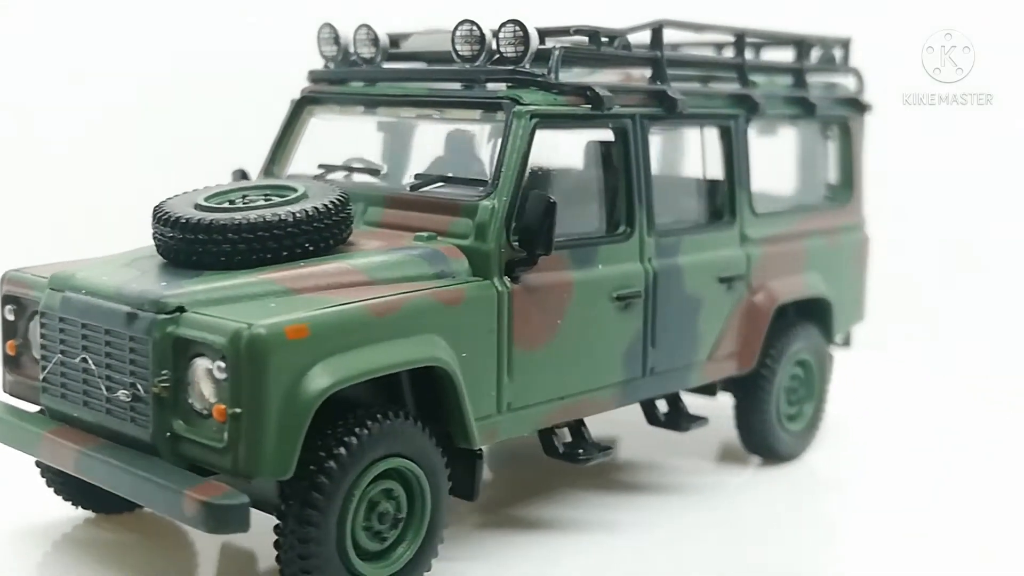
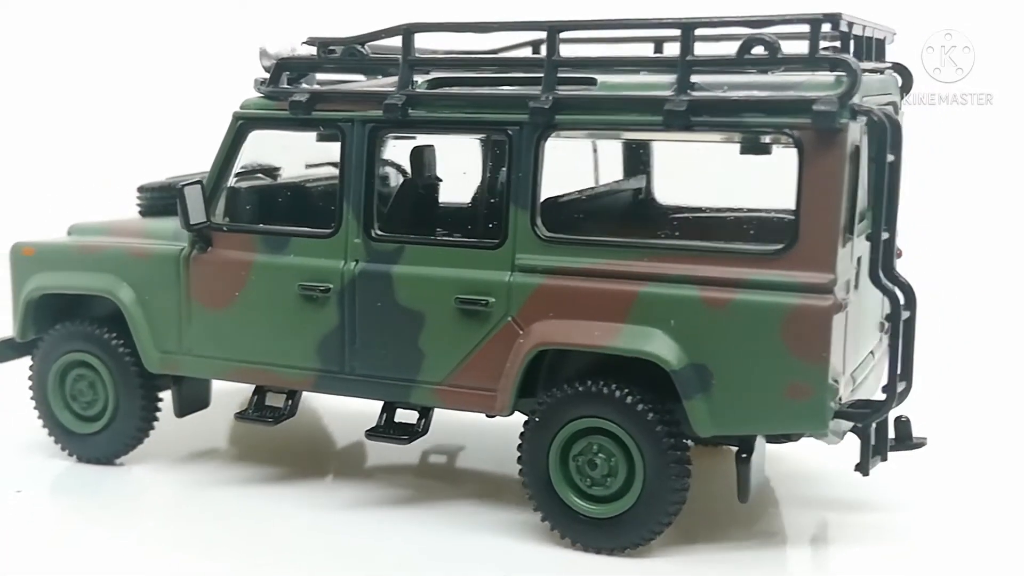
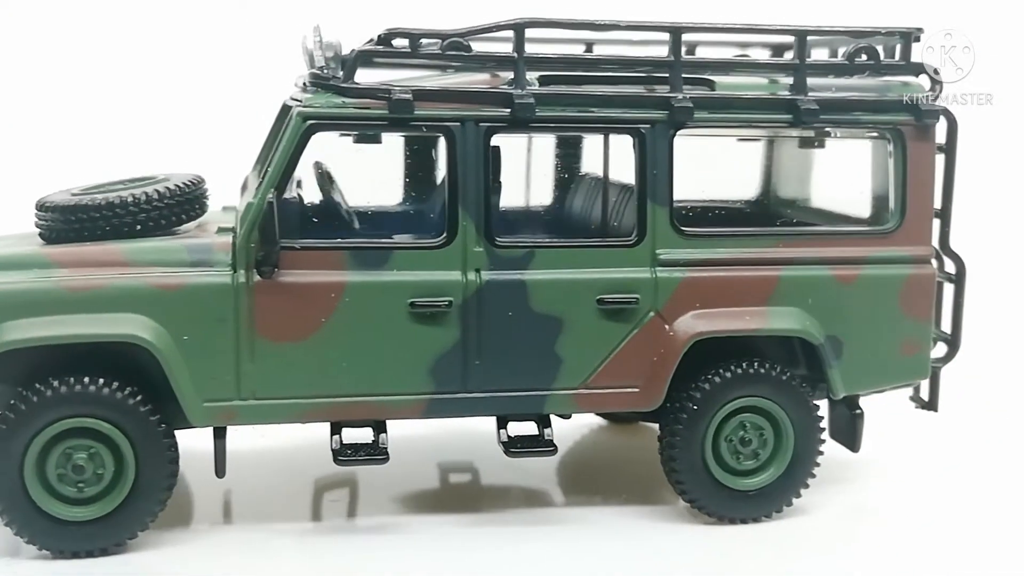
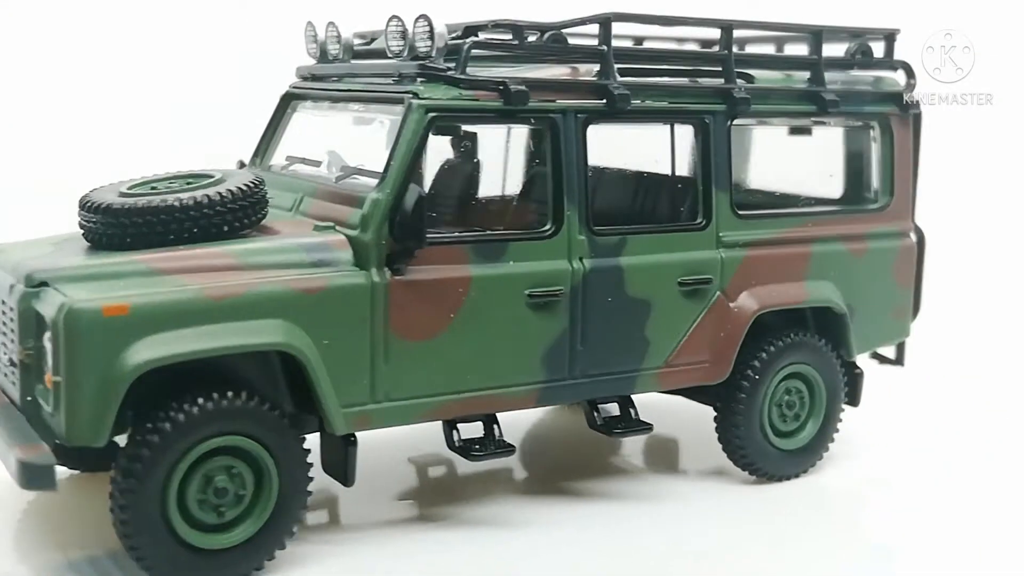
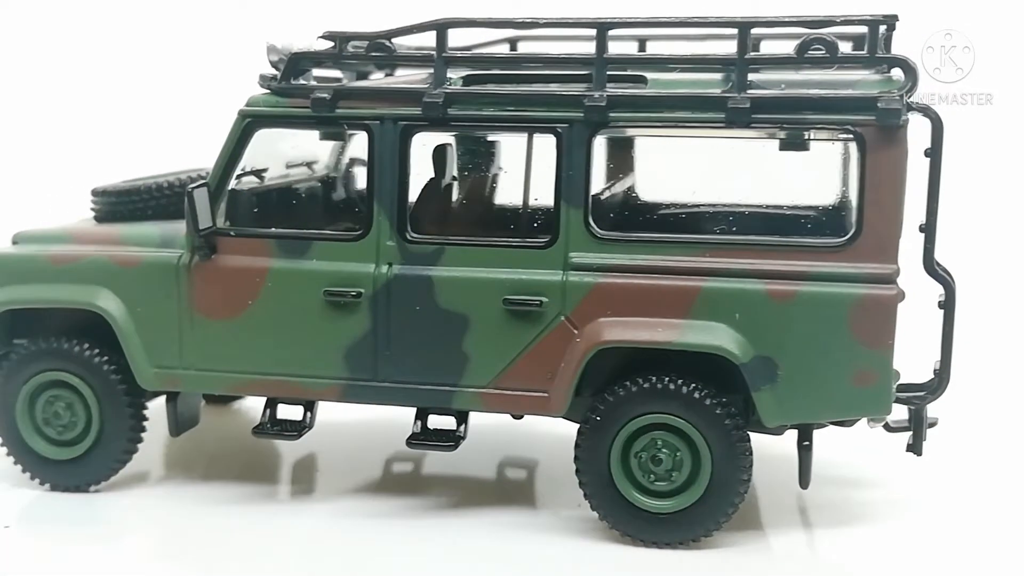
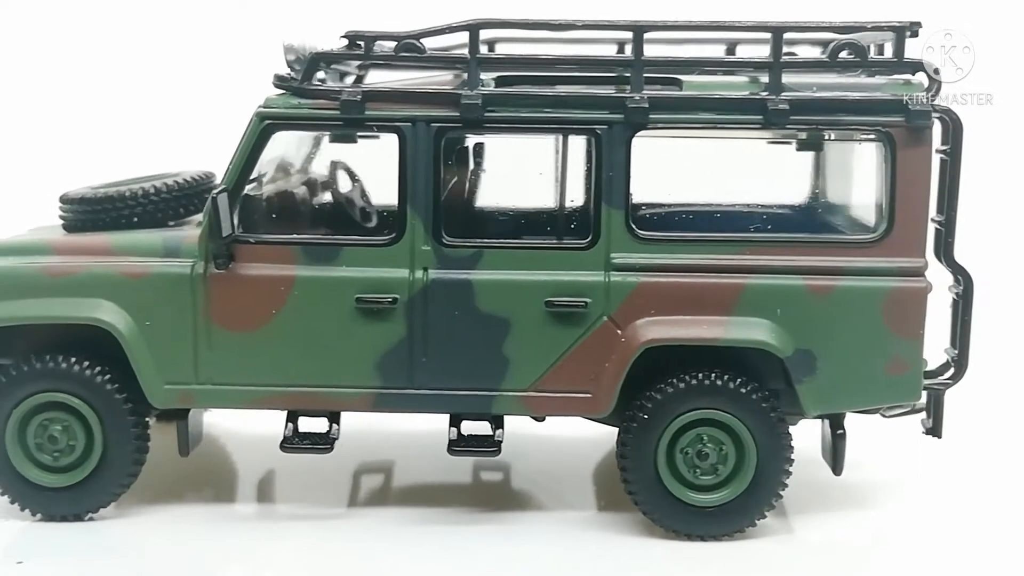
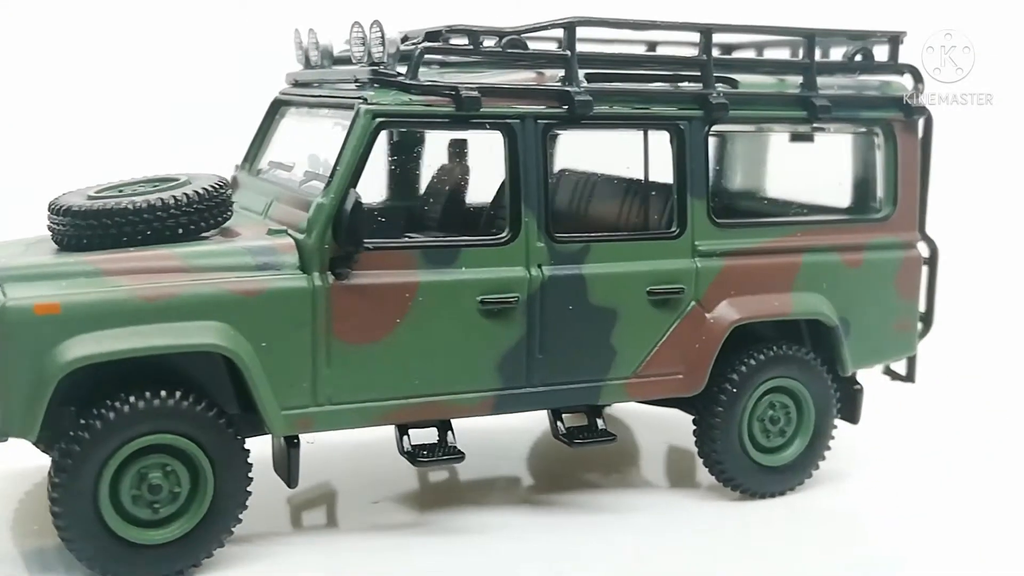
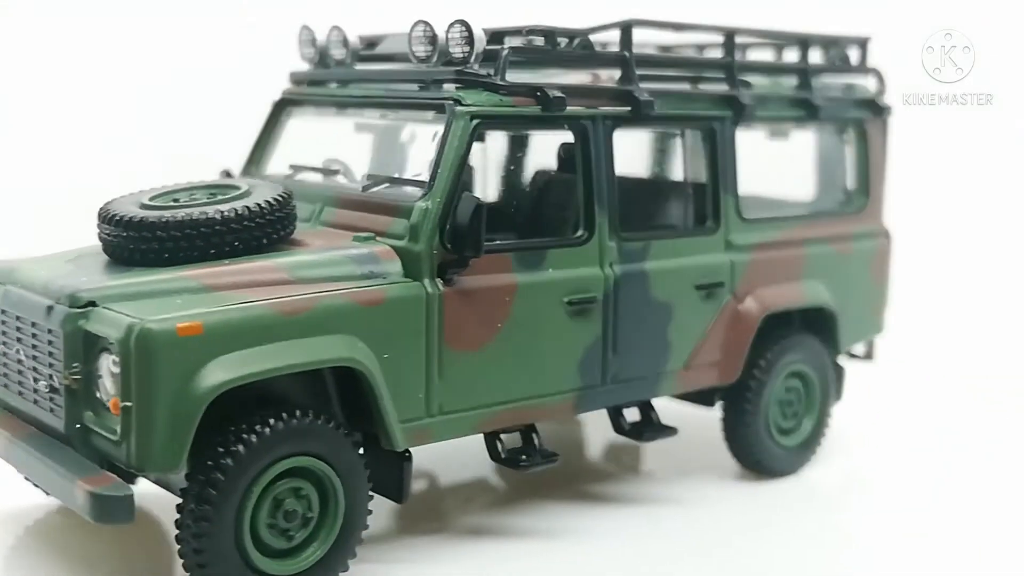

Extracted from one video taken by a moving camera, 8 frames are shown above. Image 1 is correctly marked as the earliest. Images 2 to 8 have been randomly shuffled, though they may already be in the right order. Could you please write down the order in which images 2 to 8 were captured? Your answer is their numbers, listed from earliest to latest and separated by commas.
8, 4, 7, 3, 6, 5, 2
